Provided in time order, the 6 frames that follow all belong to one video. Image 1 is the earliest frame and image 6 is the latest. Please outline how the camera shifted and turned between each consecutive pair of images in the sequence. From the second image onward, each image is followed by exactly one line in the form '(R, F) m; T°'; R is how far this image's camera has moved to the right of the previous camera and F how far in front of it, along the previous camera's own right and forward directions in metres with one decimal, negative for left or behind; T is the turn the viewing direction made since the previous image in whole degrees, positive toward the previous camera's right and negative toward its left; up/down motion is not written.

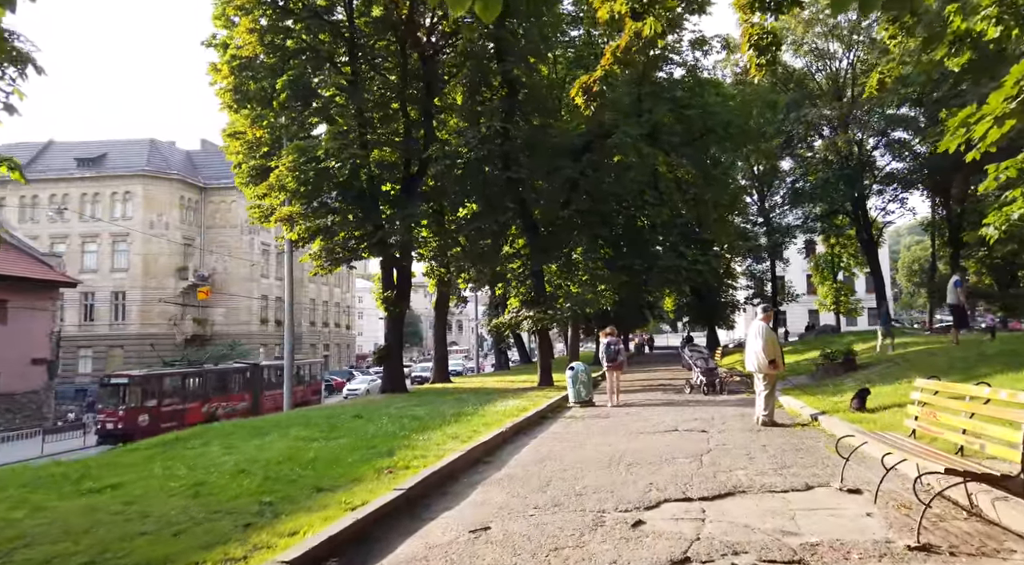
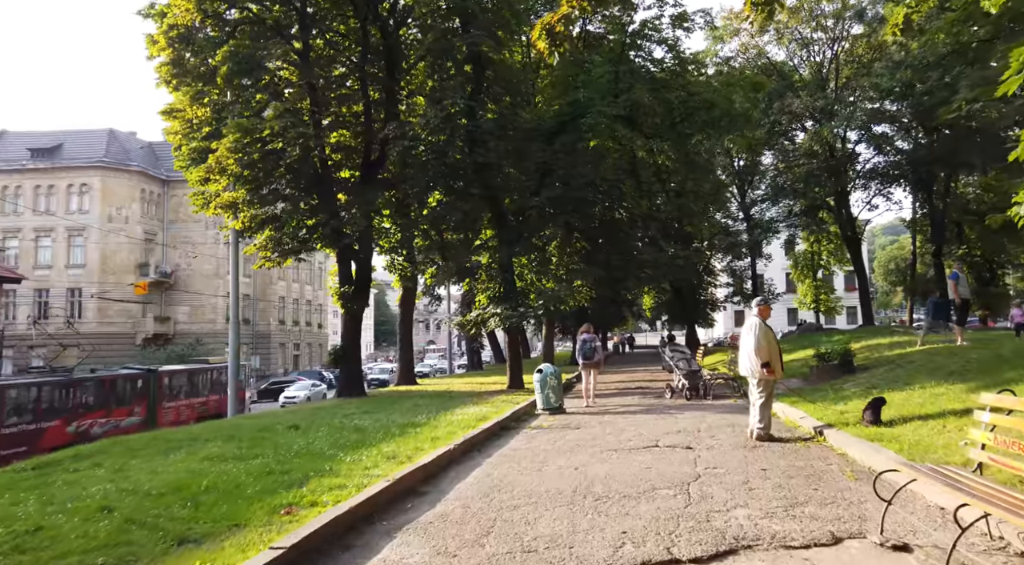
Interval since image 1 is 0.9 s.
(+0.3, +1.7) m; +2°
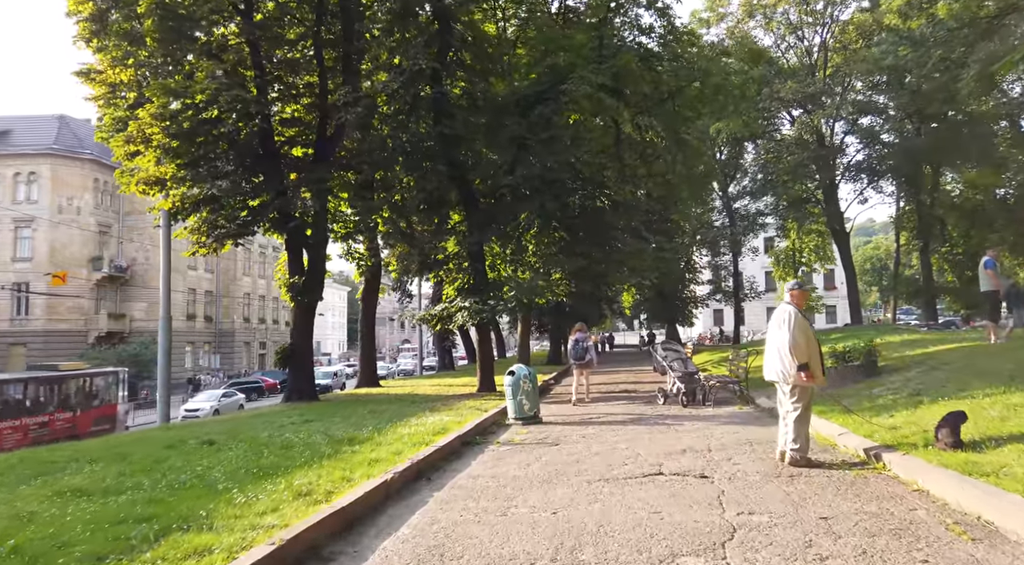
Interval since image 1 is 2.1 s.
(+0.2, +2.2) m; +2°
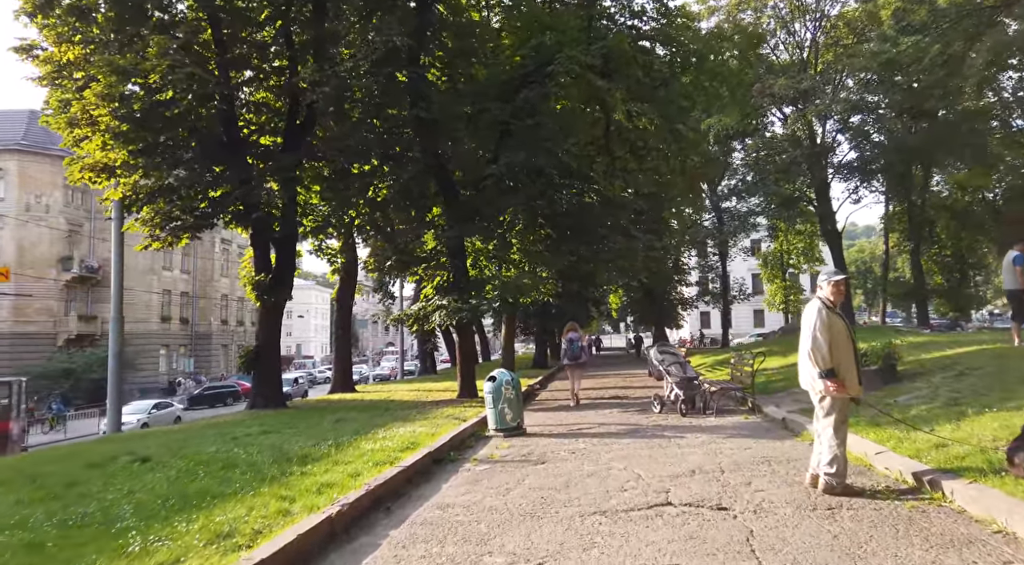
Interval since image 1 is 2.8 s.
(+0.1, +1.3) m; +1°
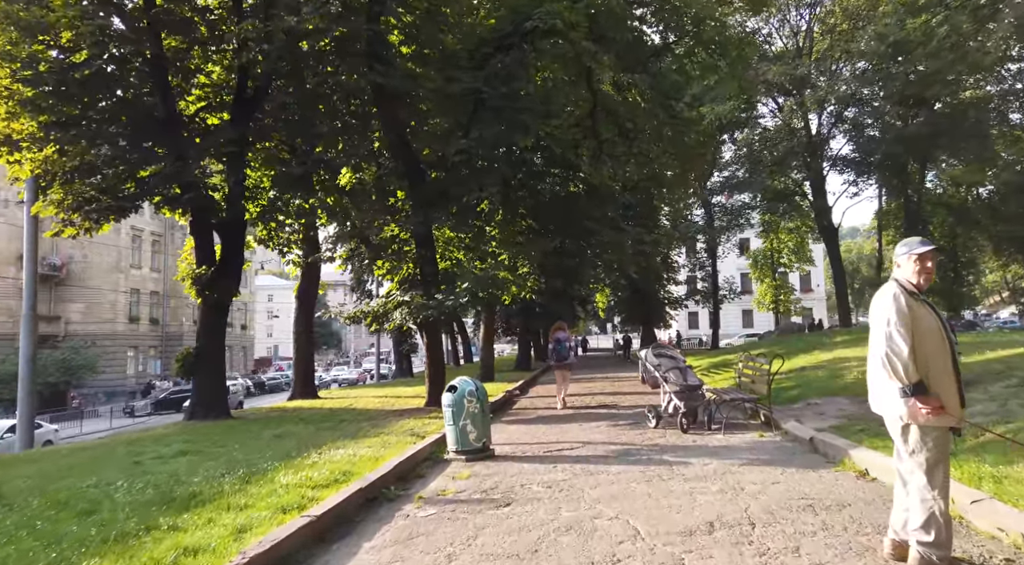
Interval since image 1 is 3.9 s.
(+0.3, +2.0) m; +1°
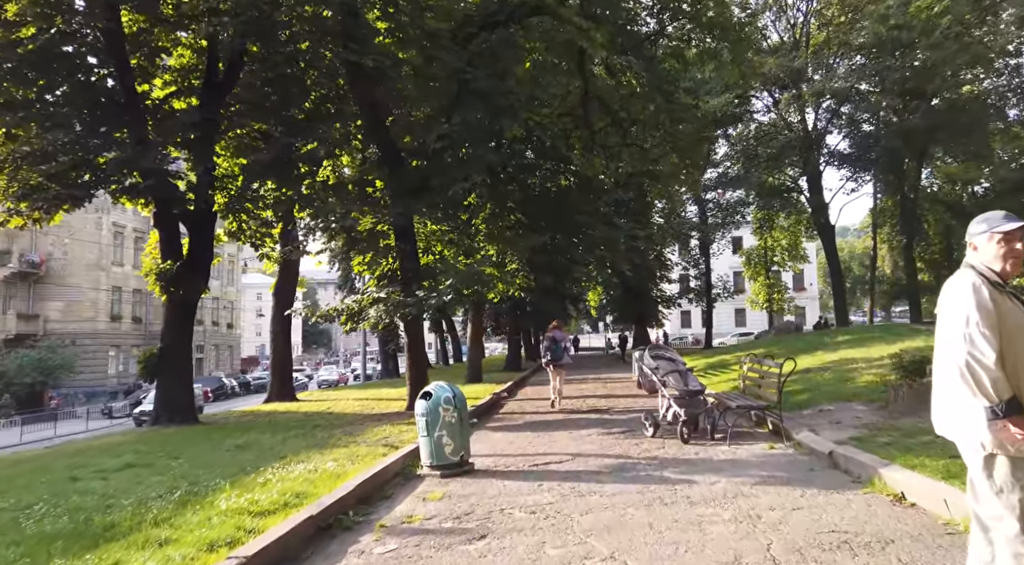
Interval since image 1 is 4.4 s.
(+0.1, +0.9) m; +1°
